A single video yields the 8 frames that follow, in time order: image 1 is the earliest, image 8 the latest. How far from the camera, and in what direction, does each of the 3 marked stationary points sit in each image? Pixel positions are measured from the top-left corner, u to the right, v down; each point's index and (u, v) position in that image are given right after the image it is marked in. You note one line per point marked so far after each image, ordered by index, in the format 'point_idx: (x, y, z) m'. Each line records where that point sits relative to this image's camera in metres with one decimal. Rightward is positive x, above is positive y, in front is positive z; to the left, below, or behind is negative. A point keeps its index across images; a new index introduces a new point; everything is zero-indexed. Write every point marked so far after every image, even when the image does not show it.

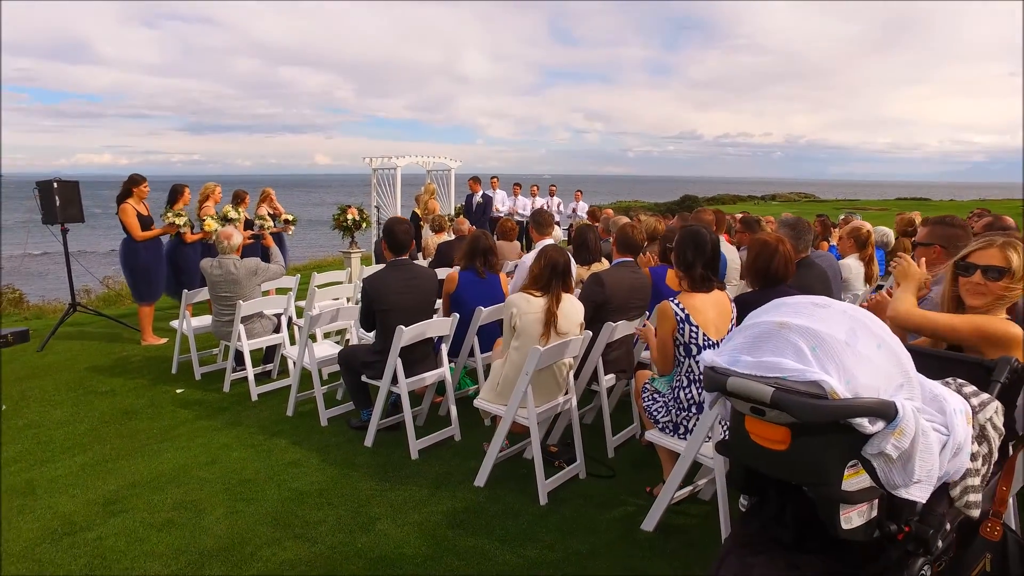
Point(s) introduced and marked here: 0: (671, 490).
0: (+0.7, -1.0, +3.2) m
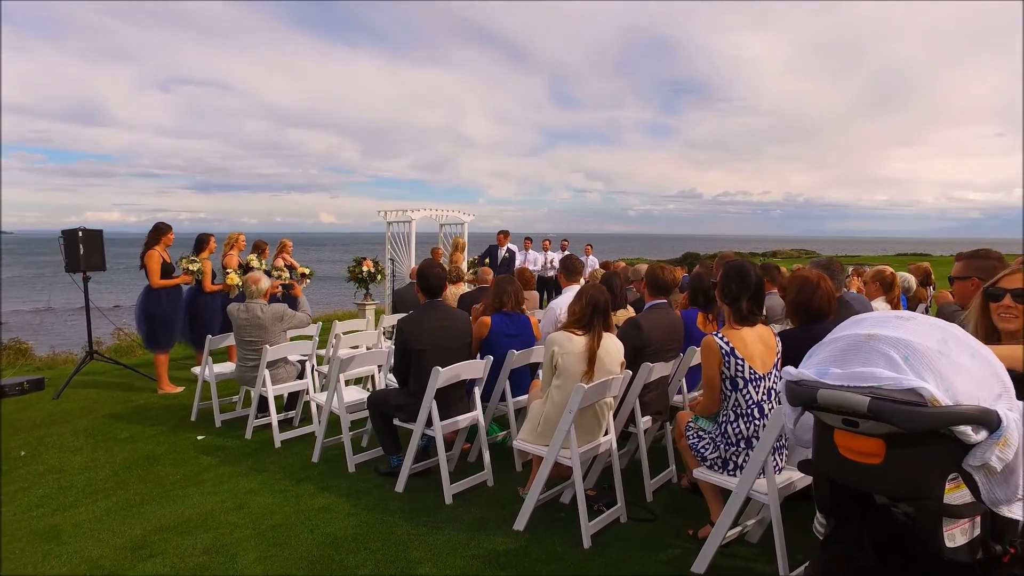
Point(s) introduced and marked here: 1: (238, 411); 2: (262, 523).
0: (+1.0, -1.1, +3.1) m
1: (-2.6, -1.2, +6.3) m
2: (-1.5, -1.4, +3.9) m
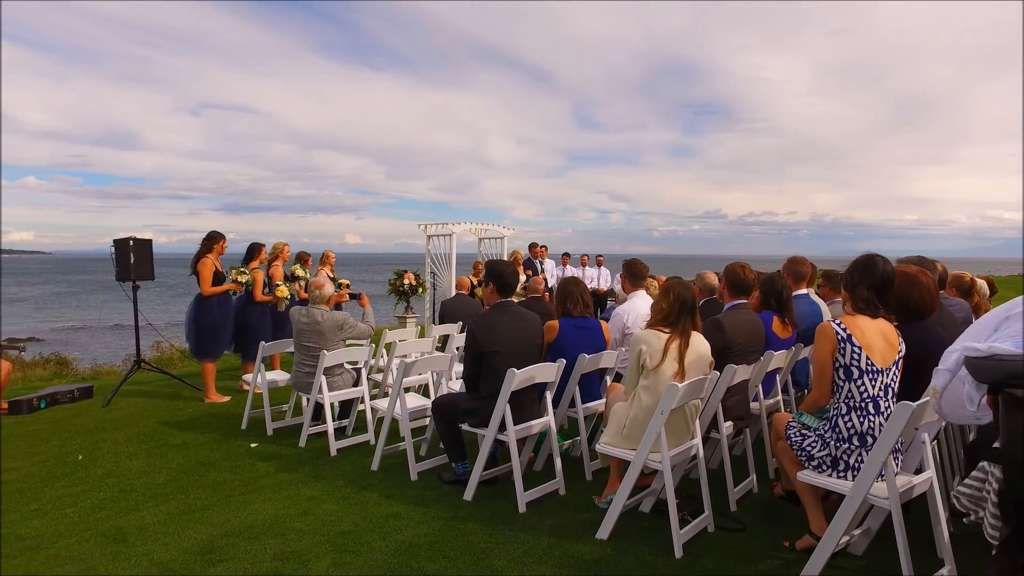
0: (+1.4, -1.1, +2.8) m
1: (-2.1, -1.2, +6.2) m
2: (-1.0, -1.4, +3.8) m
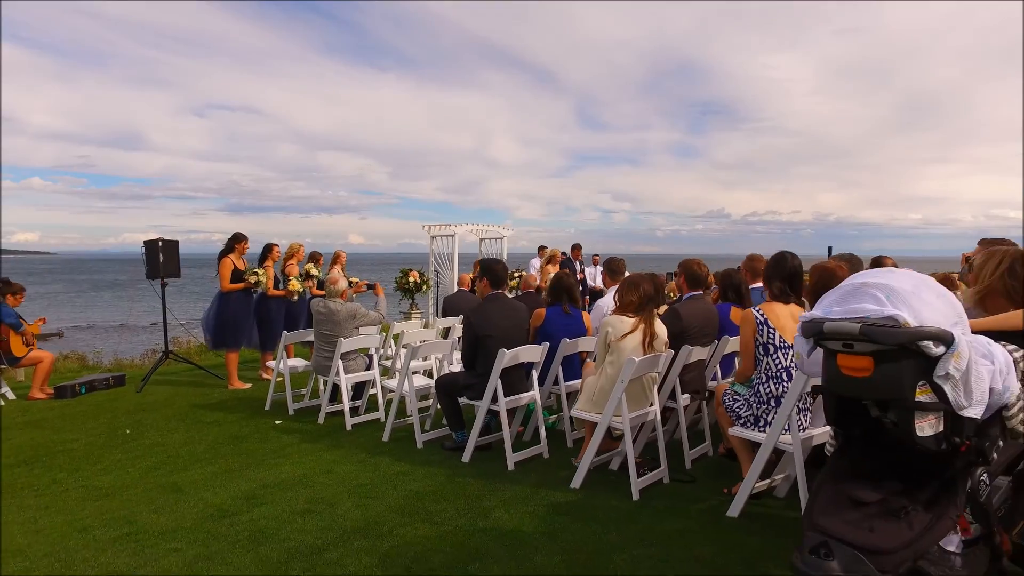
0: (+1.3, -1.0, +3.6) m
1: (-2.1, -1.2, +6.9) m
2: (-1.1, -1.3, +4.5) m
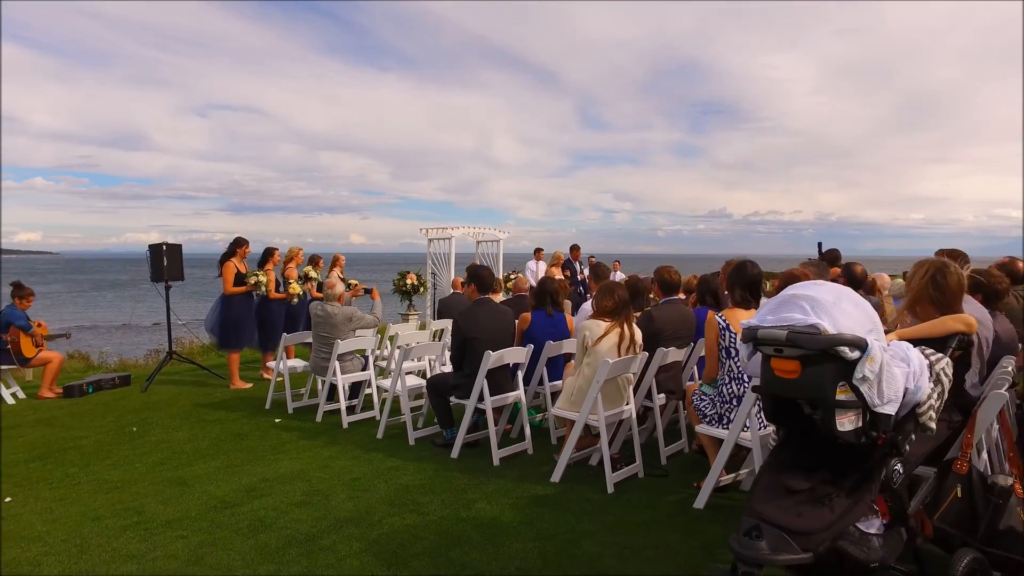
0: (+1.2, -1.1, +3.9) m
1: (-2.2, -1.2, +7.2) m
2: (-1.2, -1.4, +4.8) m
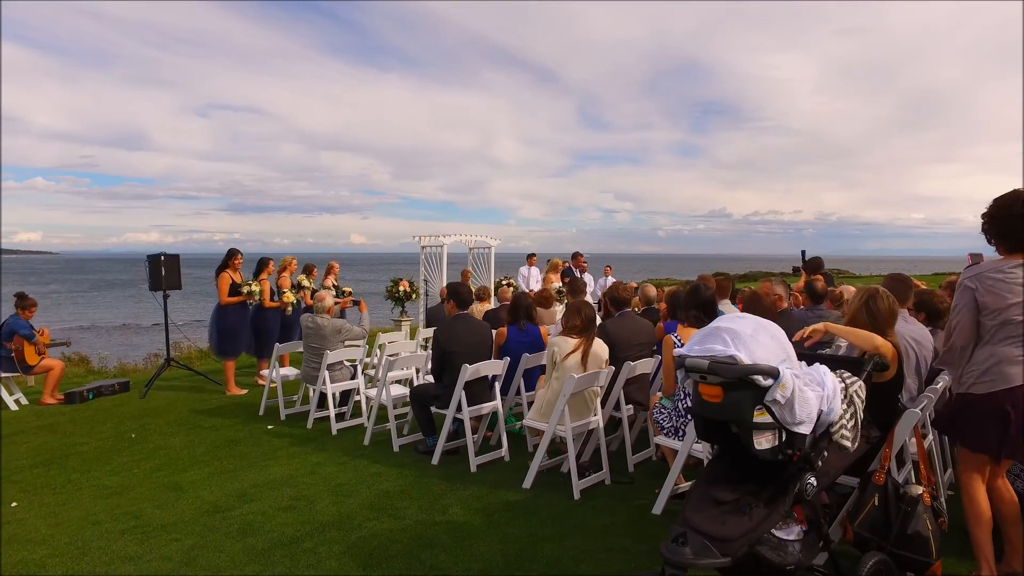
0: (+1.0, -1.2, +4.2) m
1: (-2.4, -1.3, +7.5) m
2: (-1.4, -1.5, +5.1) m
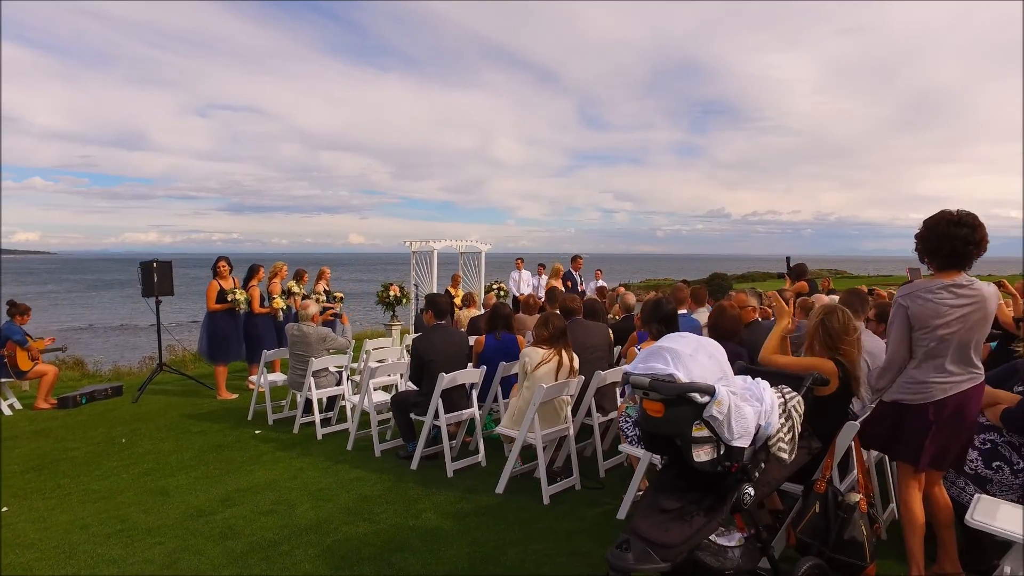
0: (+0.8, -1.3, +4.4) m
1: (-2.6, -1.4, +7.7) m
2: (-1.6, -1.6, +5.3) m
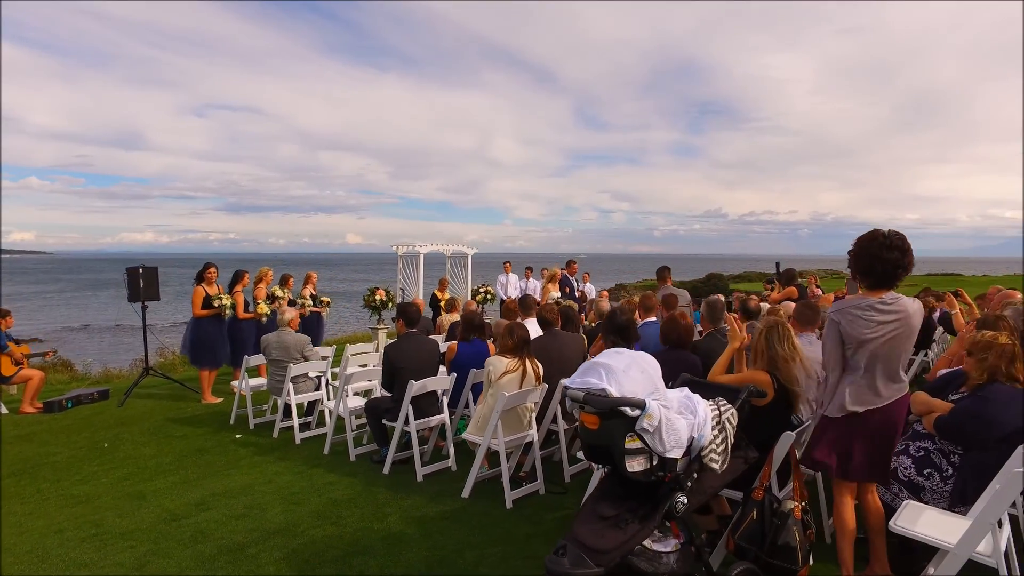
0: (+0.5, -1.4, +4.5) m
1: (-2.9, -1.5, +7.8) m
2: (-1.9, -1.7, +5.4) m
